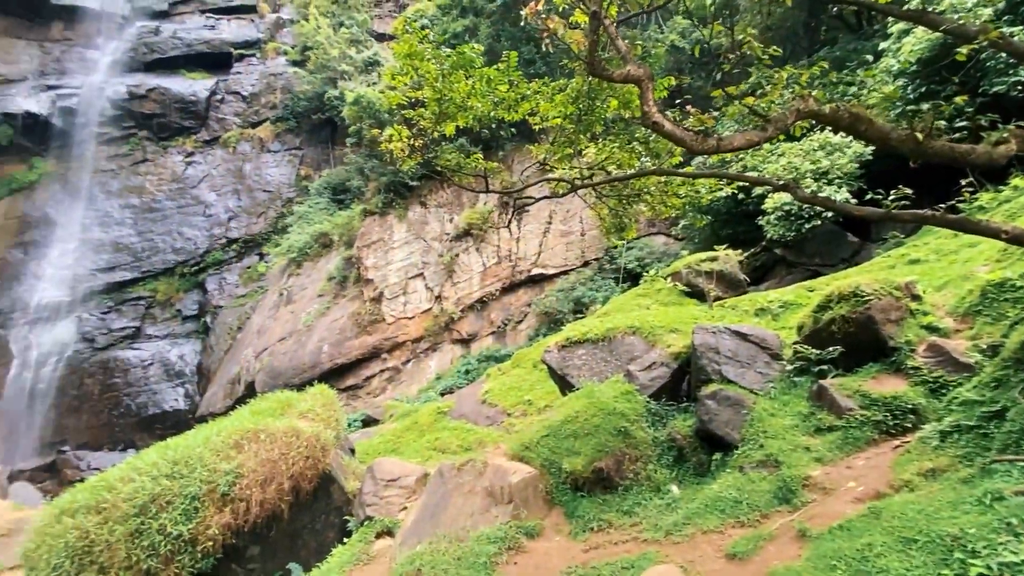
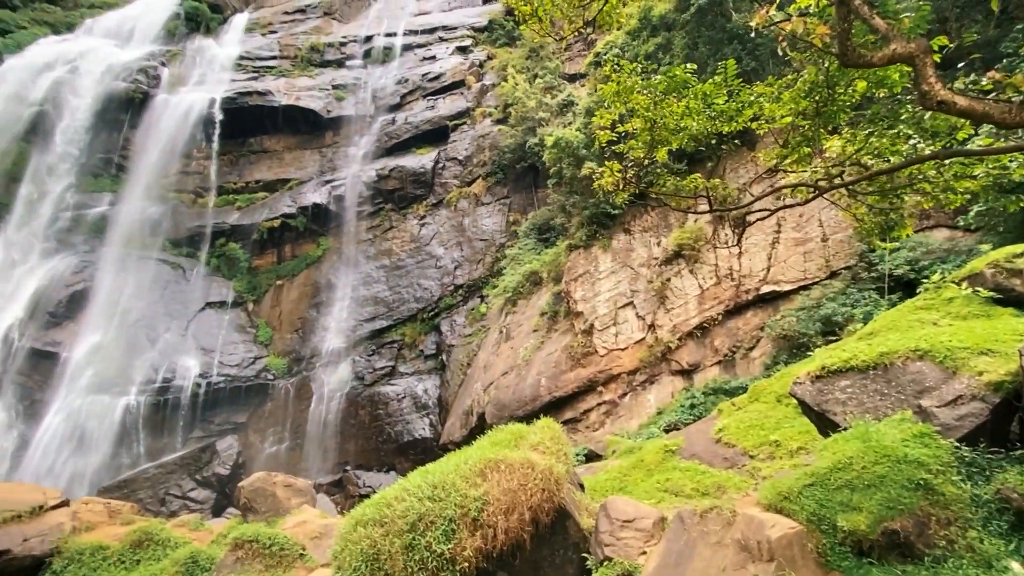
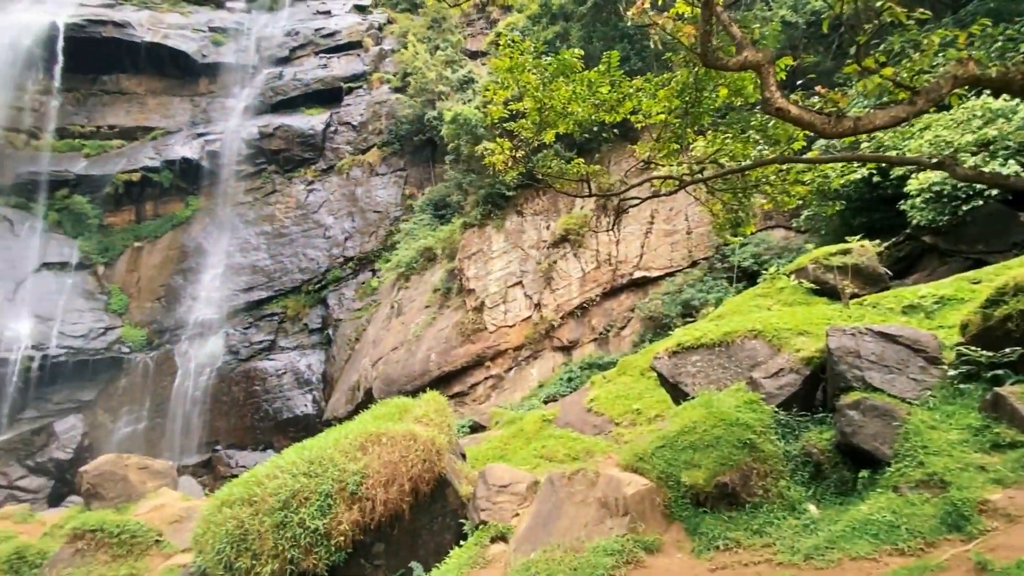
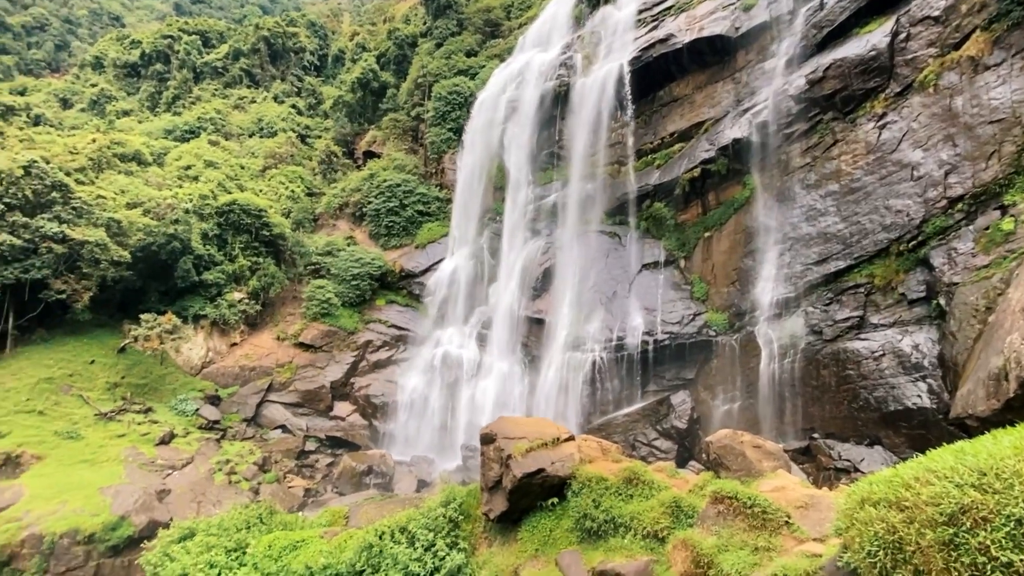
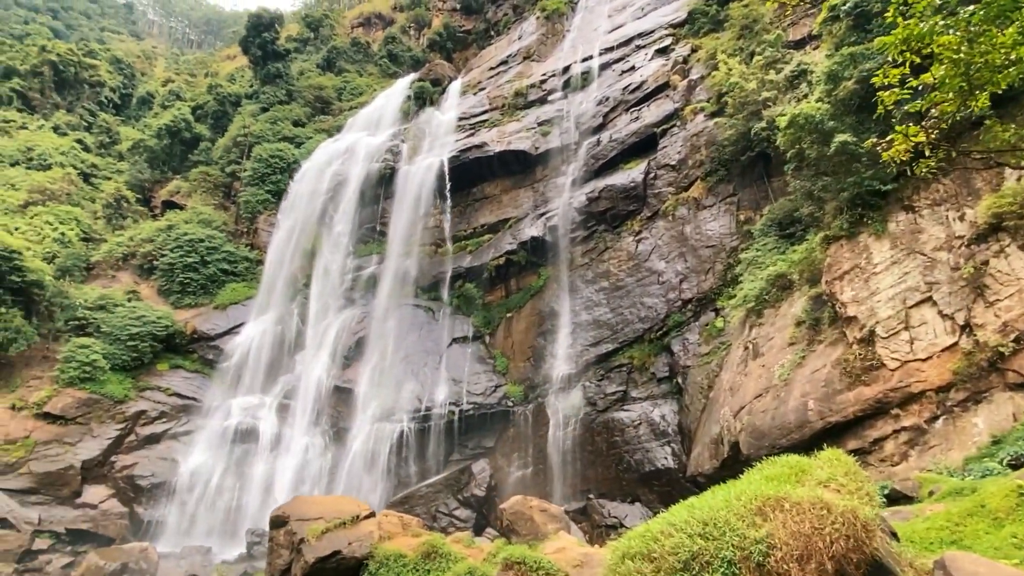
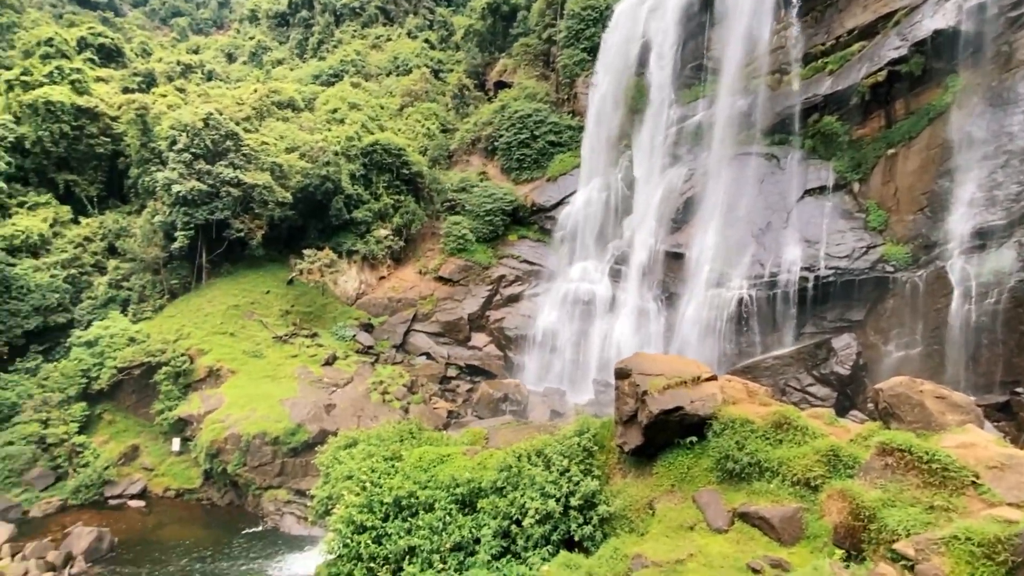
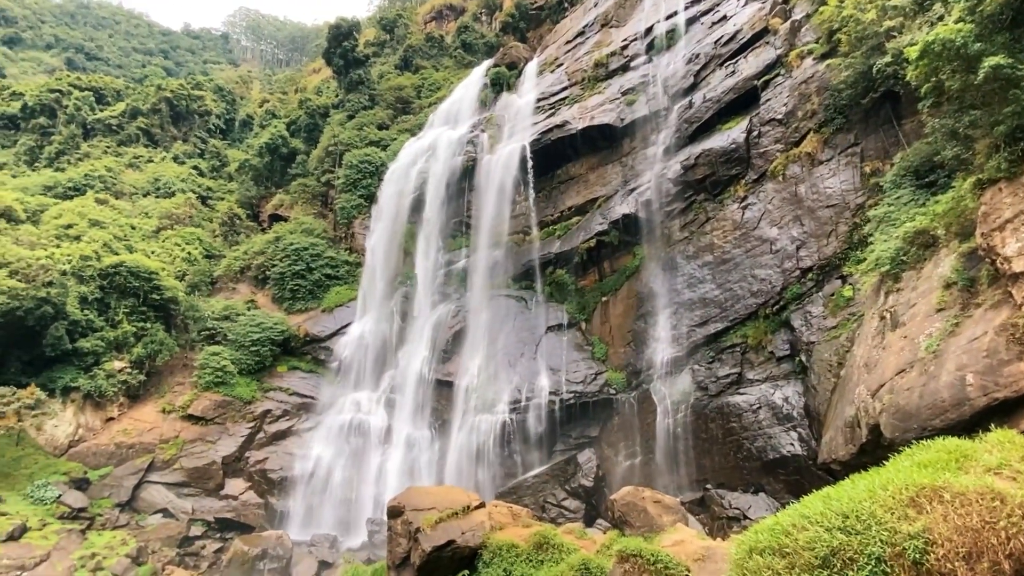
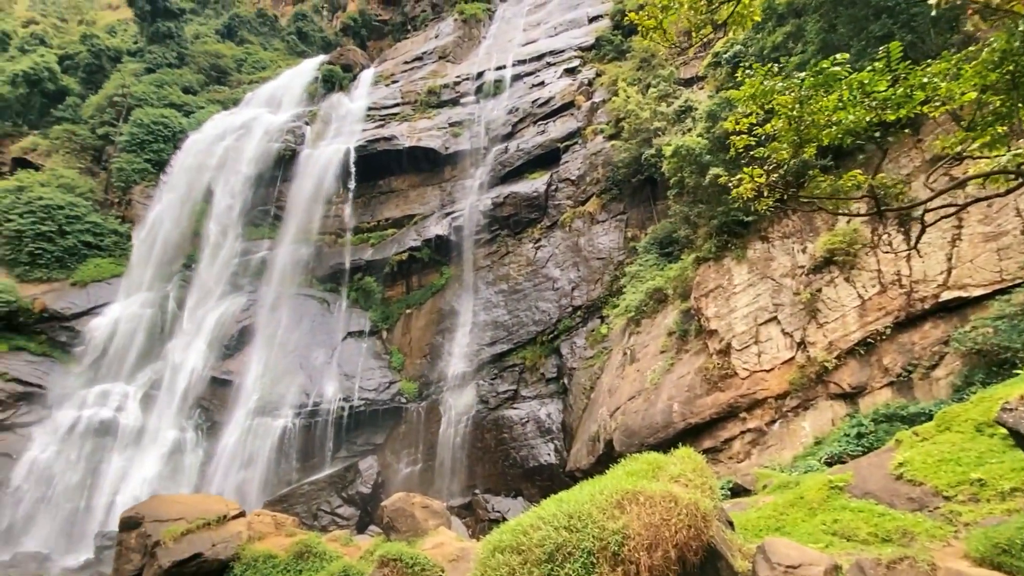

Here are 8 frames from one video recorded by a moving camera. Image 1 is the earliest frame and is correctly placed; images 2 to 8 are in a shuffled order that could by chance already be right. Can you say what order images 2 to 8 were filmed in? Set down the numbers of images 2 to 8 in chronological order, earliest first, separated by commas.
3, 2, 8, 5, 7, 4, 6
